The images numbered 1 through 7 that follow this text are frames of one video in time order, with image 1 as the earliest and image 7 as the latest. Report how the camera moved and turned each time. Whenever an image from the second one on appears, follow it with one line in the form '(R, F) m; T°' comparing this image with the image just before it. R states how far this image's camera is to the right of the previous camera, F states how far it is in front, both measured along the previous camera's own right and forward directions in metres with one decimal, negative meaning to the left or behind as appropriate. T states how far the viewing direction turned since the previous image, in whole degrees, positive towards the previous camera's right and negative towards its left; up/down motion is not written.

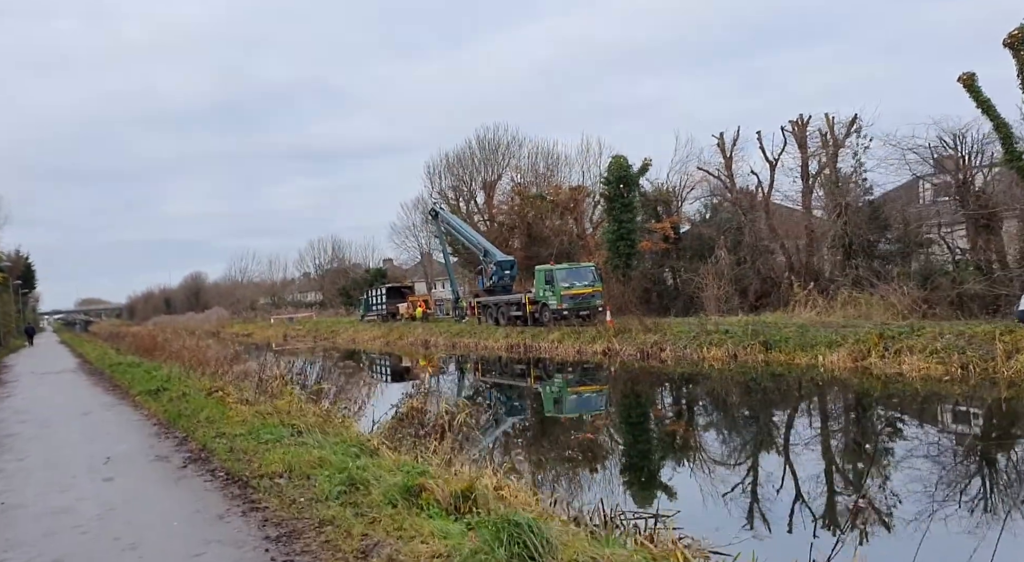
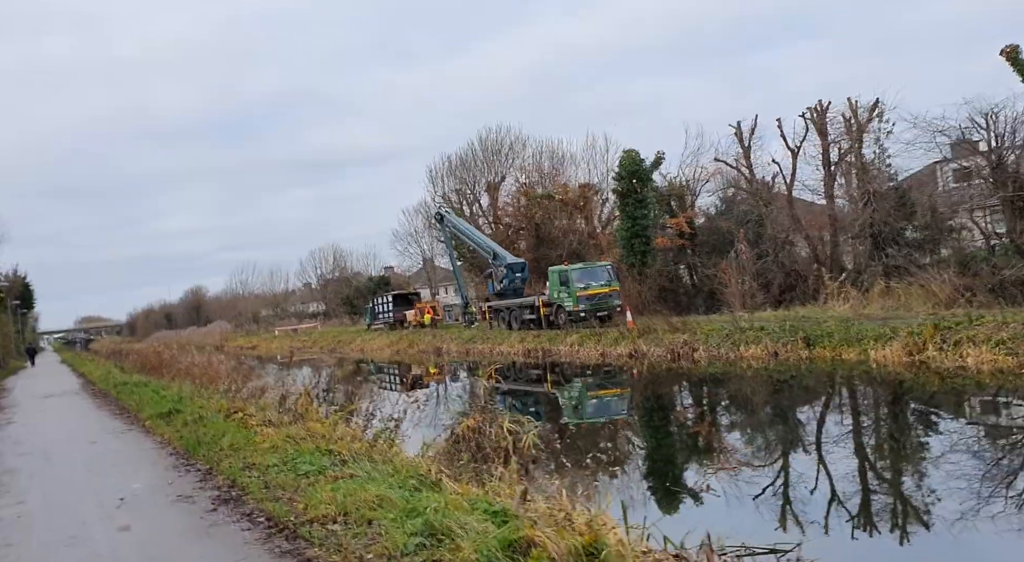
(-0.6, +1.0) m; 0°
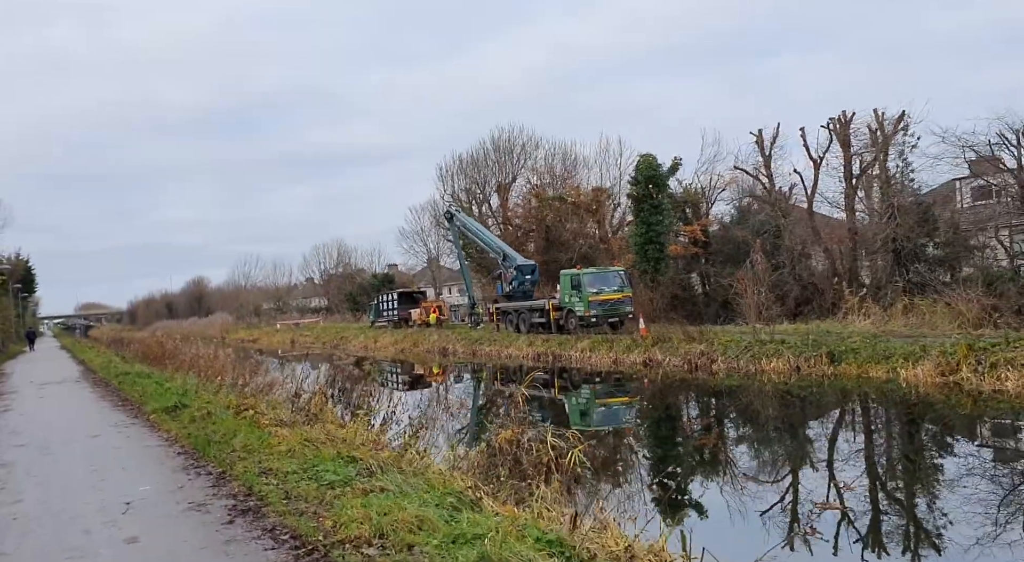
(-0.4, +0.5) m; 0°
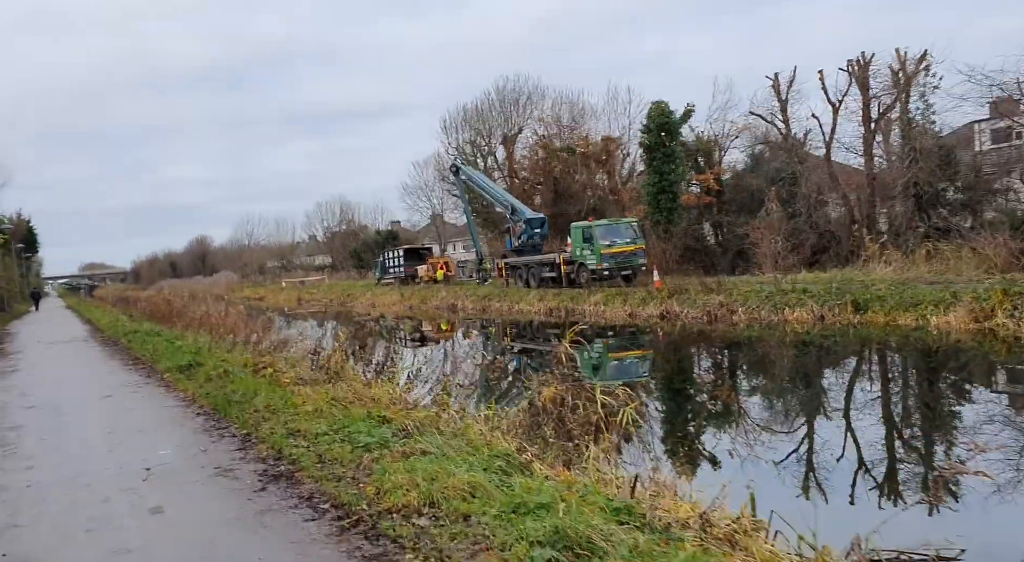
(-0.3, +0.5) m; 0°
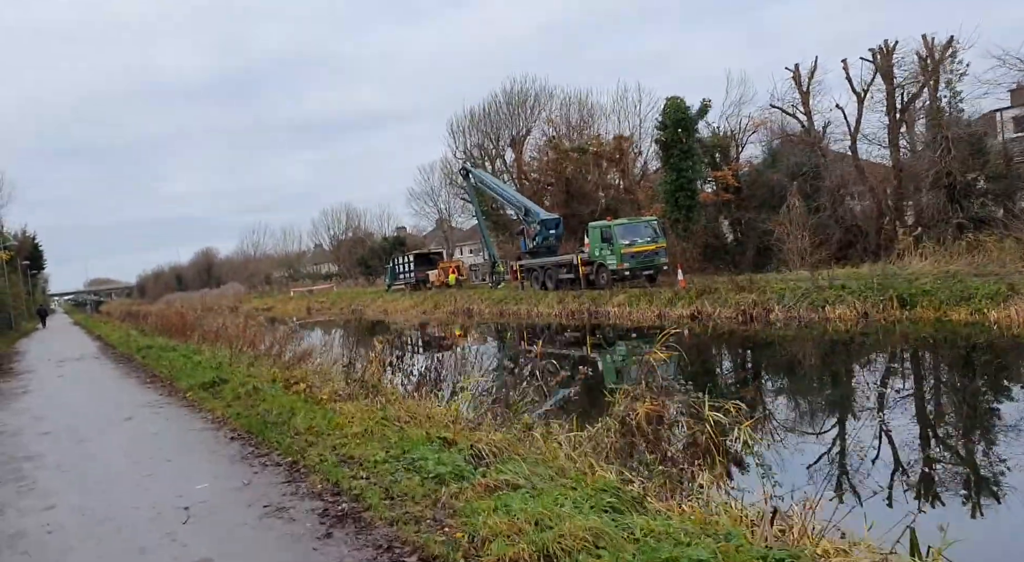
(-0.5, +0.7) m; 0°
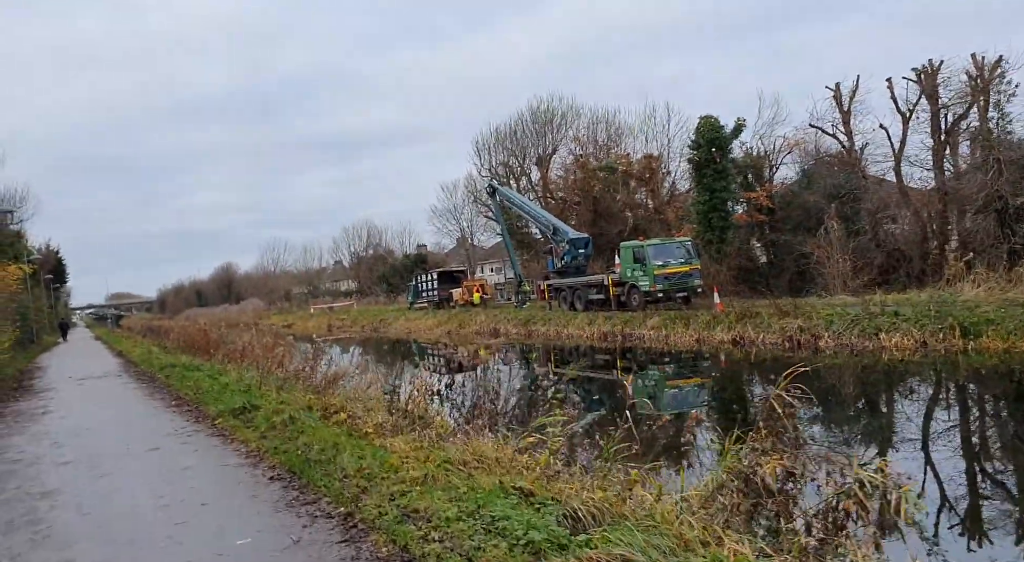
(-0.4, +0.7) m; -1°
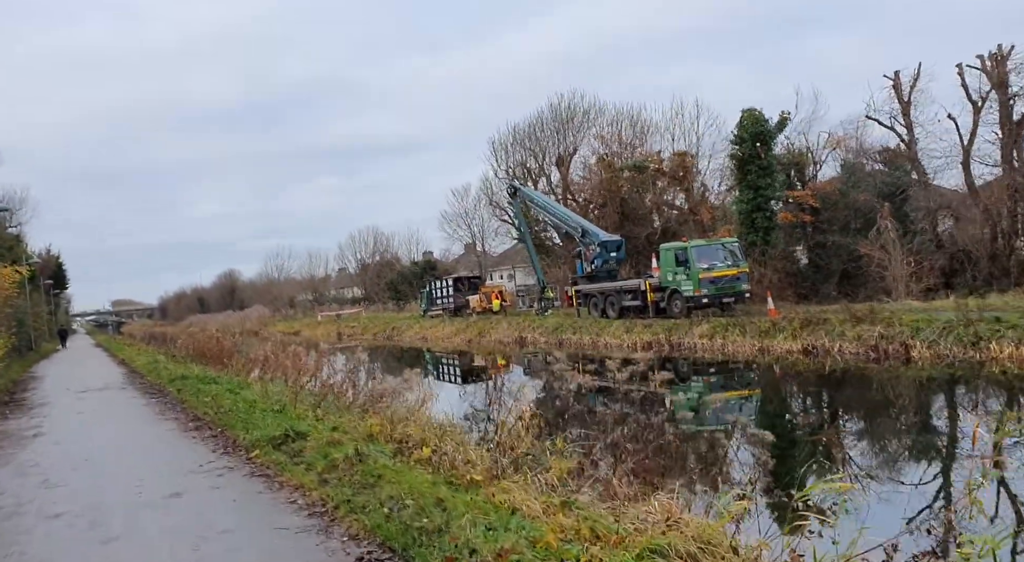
(-1.0, +1.9) m; 0°
